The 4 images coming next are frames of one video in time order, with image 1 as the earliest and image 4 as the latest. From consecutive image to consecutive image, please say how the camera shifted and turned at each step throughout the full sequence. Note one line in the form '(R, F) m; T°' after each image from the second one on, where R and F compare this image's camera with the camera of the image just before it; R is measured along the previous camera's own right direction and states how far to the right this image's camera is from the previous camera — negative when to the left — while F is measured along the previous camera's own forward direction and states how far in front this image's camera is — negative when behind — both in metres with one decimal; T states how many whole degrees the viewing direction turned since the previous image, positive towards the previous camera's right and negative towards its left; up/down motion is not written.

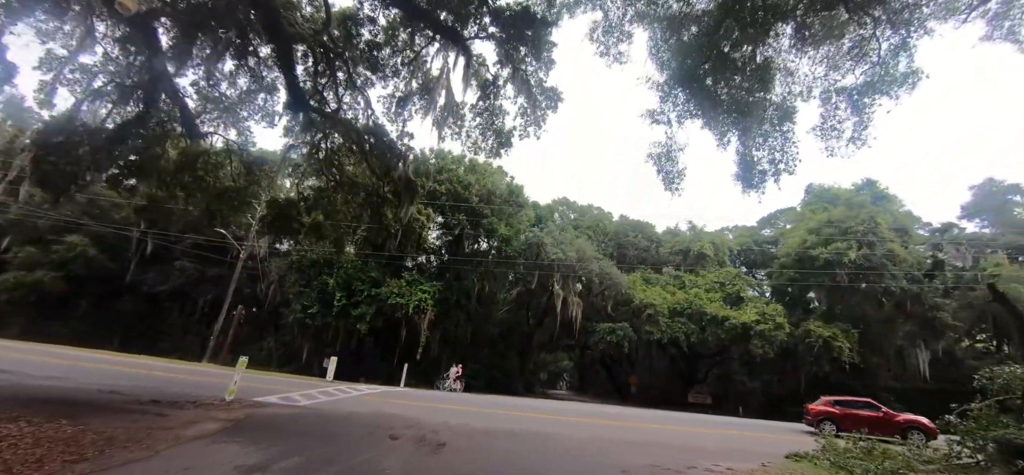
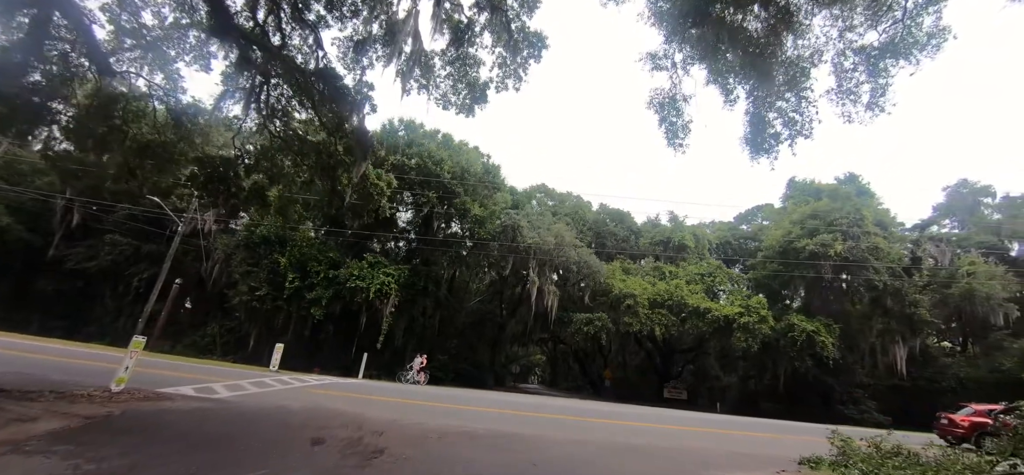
(+0.1, +1.8) m; +3°
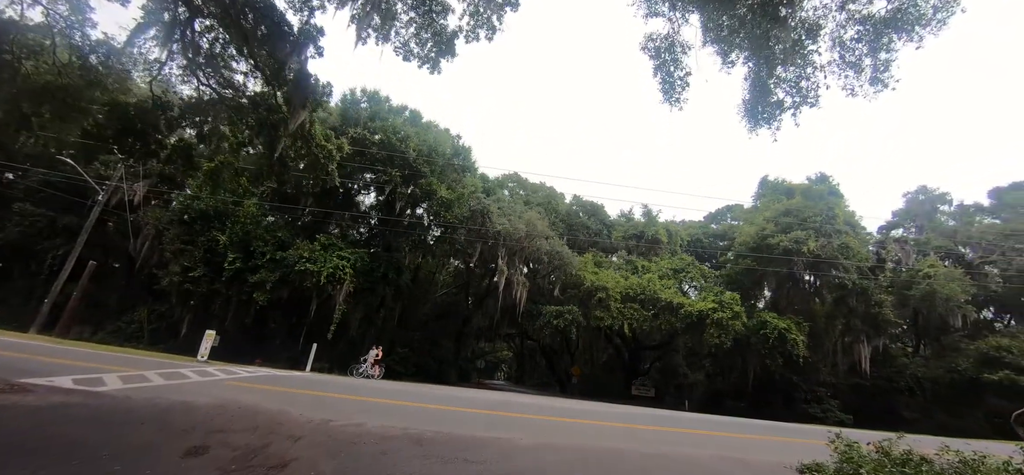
(+0.1, +1.4) m; +4°
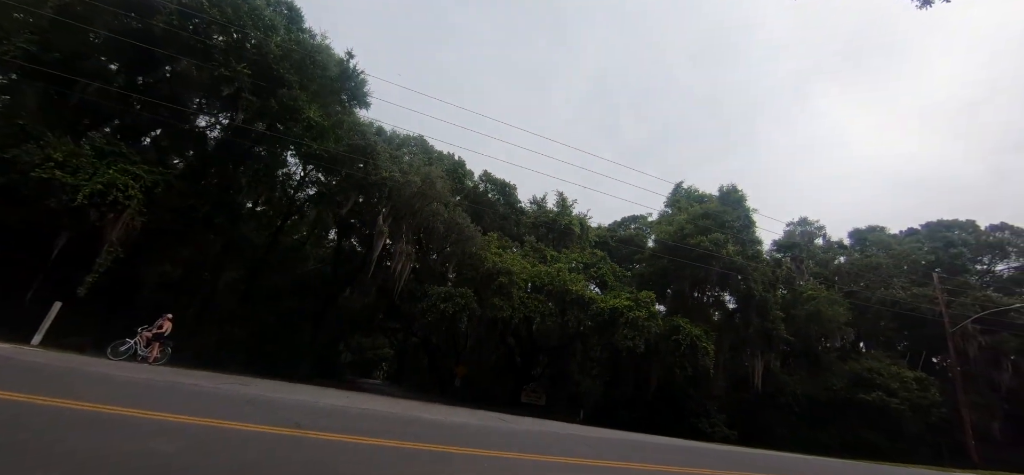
(+0.6, +4.5) m; +13°
